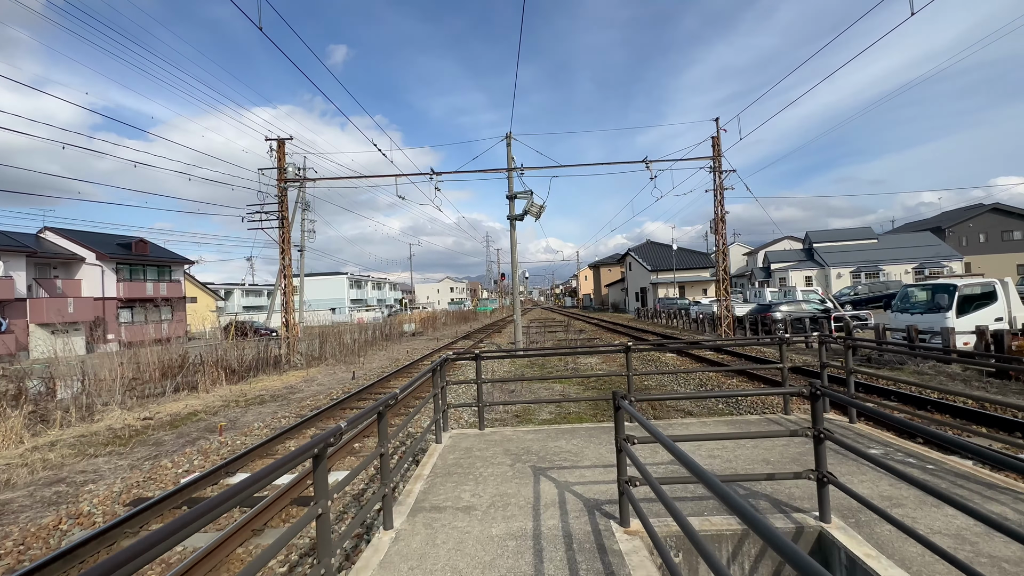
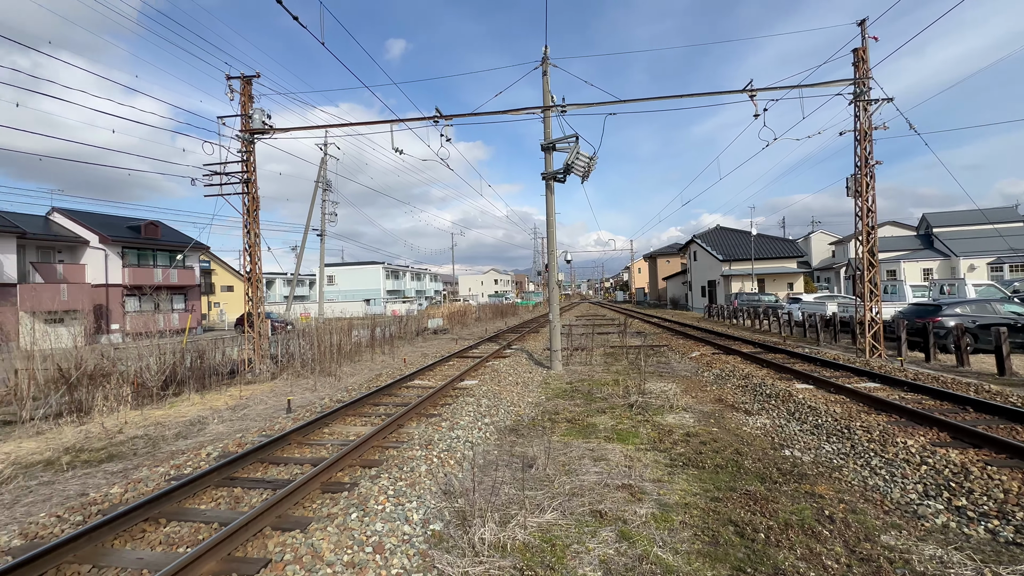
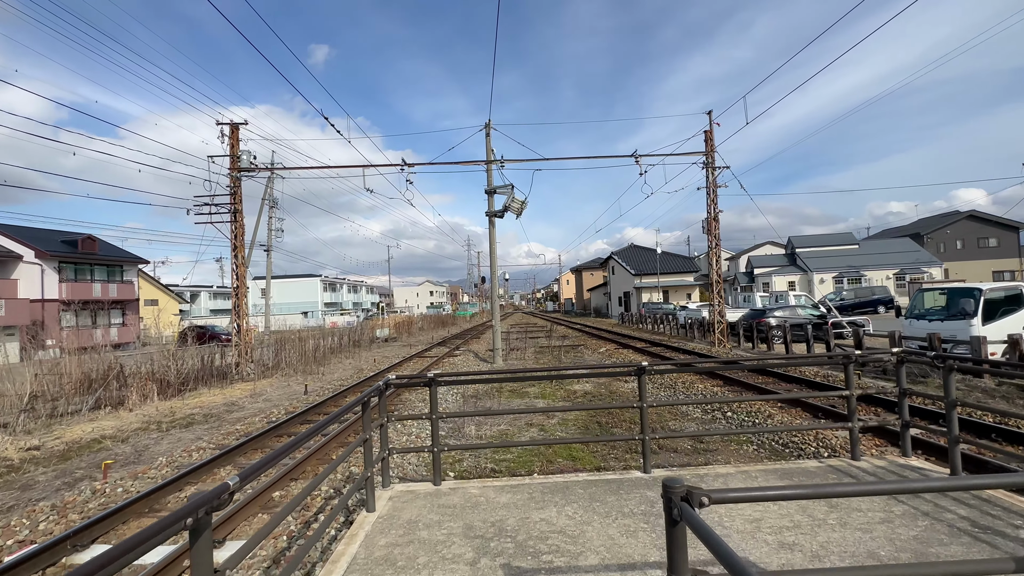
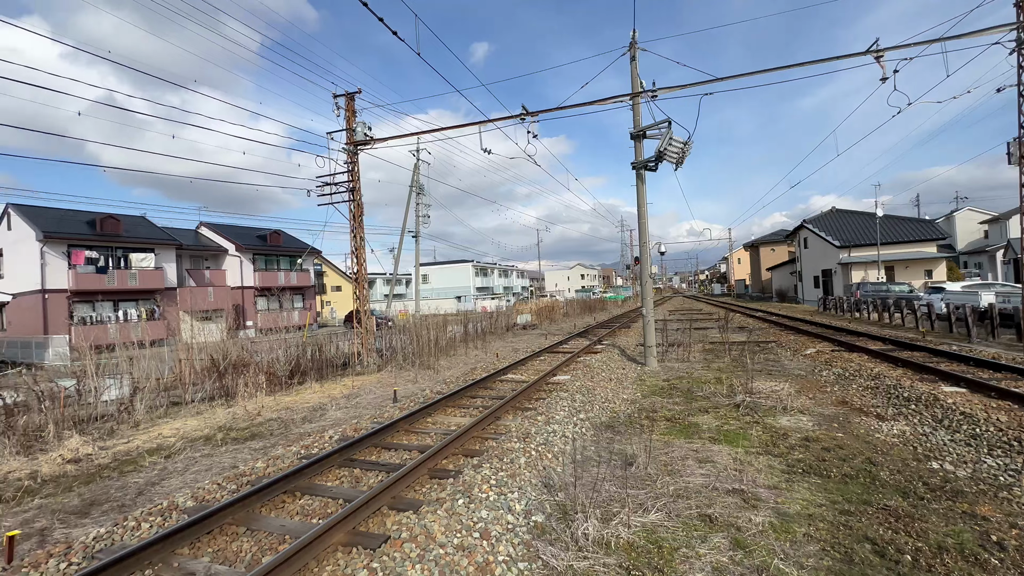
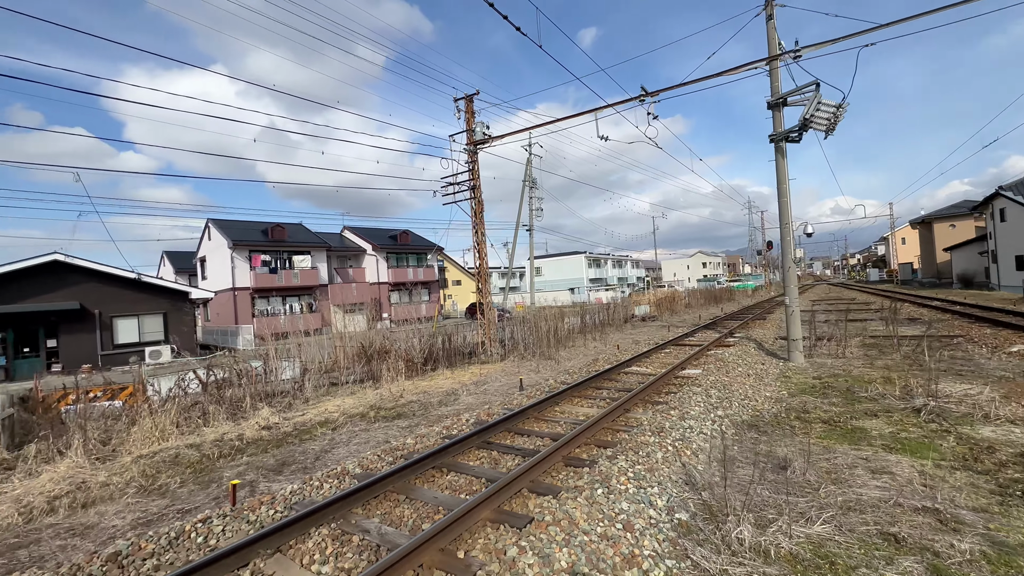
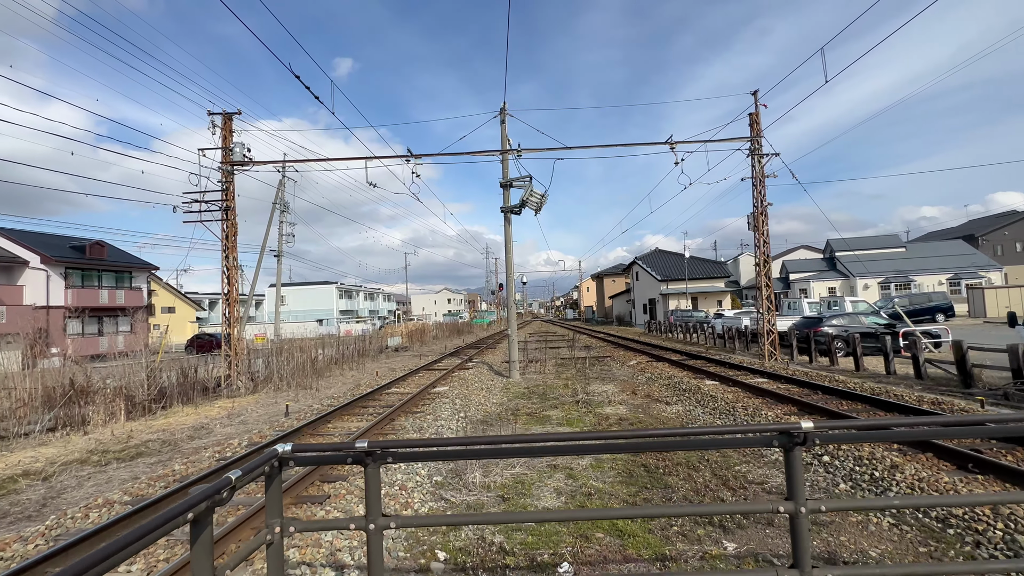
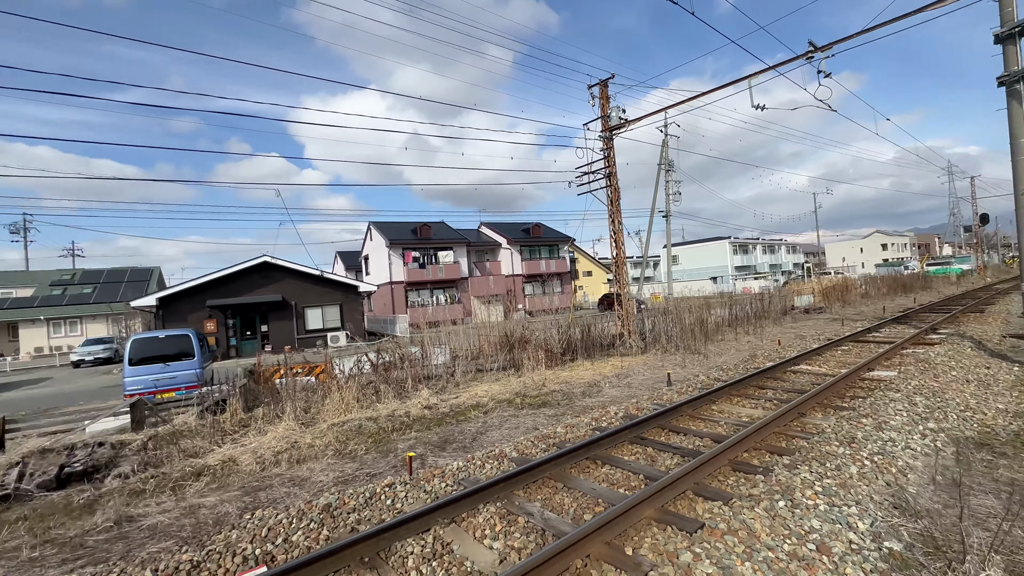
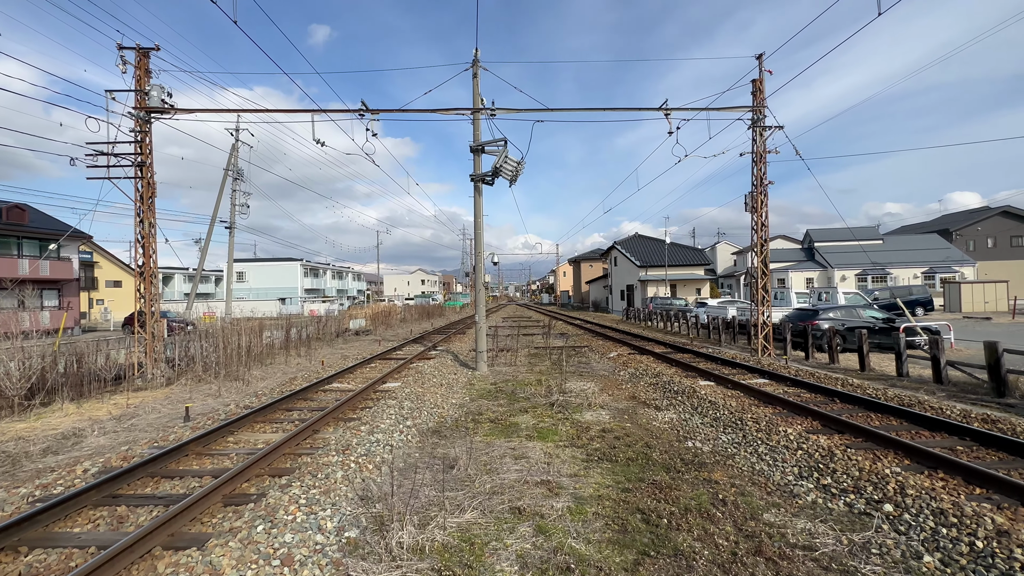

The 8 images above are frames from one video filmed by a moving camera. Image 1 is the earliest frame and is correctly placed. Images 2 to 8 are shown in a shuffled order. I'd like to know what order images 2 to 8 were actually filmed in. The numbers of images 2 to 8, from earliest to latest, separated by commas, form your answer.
3, 6, 8, 2, 4, 5, 7
